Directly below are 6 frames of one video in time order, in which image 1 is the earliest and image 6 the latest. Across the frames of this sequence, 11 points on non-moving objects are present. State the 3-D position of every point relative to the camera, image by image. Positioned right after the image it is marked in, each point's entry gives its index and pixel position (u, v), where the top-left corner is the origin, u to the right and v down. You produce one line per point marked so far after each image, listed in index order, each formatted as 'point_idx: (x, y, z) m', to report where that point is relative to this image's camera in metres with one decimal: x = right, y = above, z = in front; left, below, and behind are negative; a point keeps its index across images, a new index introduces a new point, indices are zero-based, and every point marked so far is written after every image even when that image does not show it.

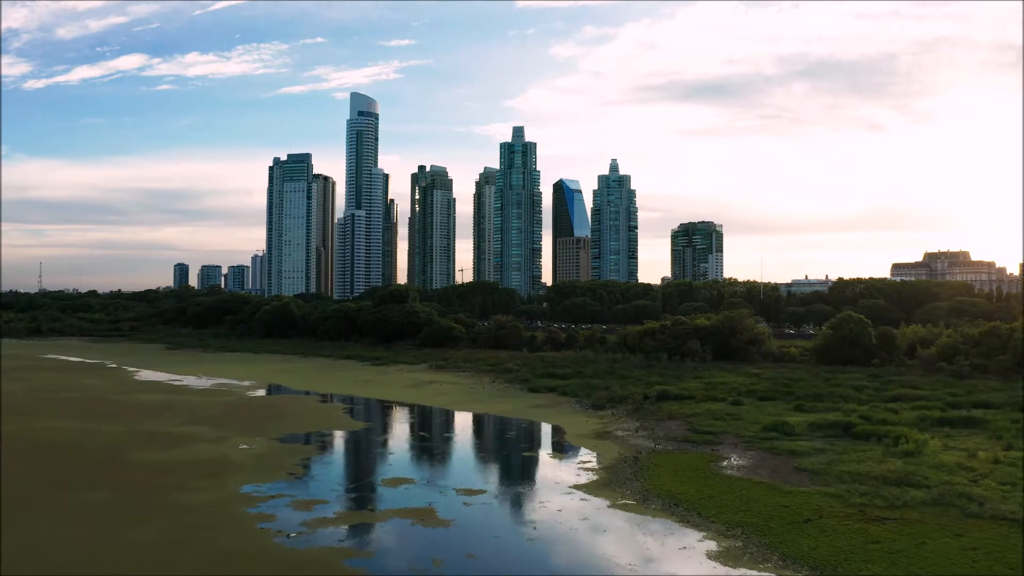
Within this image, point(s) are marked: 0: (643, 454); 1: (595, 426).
0: (+3.3, -4.2, +16.4) m
1: (+2.5, -4.2, +19.8) m
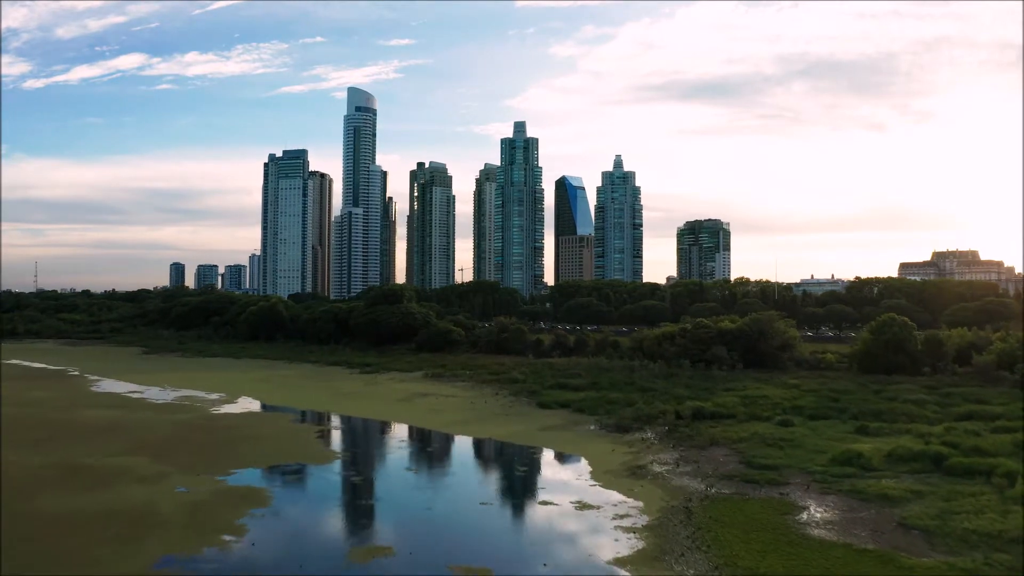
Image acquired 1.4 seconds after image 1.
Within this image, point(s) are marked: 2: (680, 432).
0: (+3.5, -4.1, +12.7) m
1: (+2.7, -4.1, +16.0) m
2: (+4.7, -4.1, +18.7) m
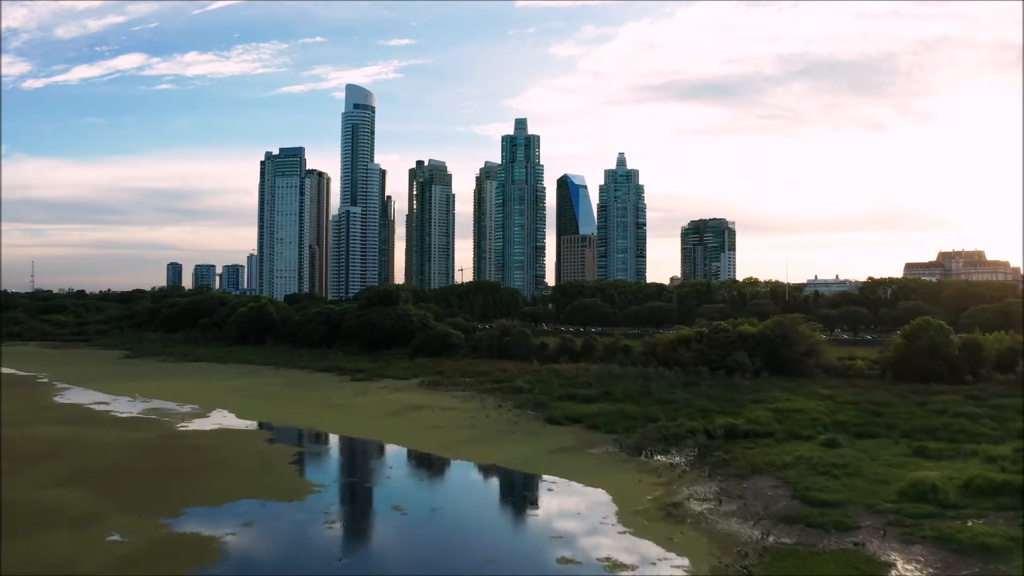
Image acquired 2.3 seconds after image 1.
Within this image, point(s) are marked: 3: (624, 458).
0: (+3.7, -4.1, +10.1) m
1: (+2.9, -4.2, +13.5) m
2: (+4.9, -4.1, +16.2) m
3: (+2.8, -4.2, +16.5) m
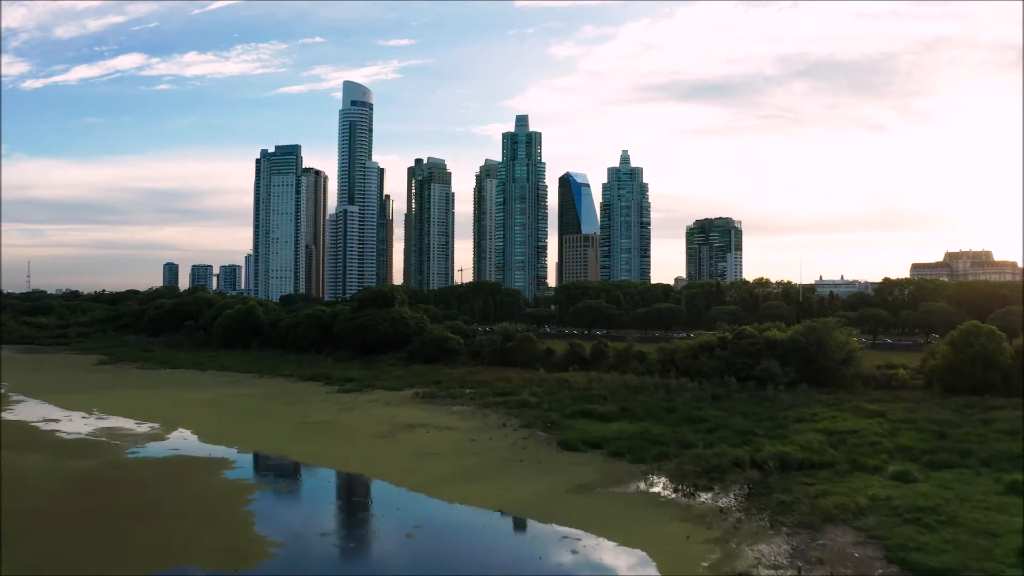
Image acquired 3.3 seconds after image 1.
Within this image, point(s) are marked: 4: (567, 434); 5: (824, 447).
0: (+3.9, -4.2, +7.1) m
1: (+3.1, -4.2, +10.5) m
2: (+5.1, -4.2, +13.2) m
3: (+3.0, -4.3, +13.5) m
4: (+1.6, -4.1, +18.7) m
5: (+8.0, -4.1, +17.1) m
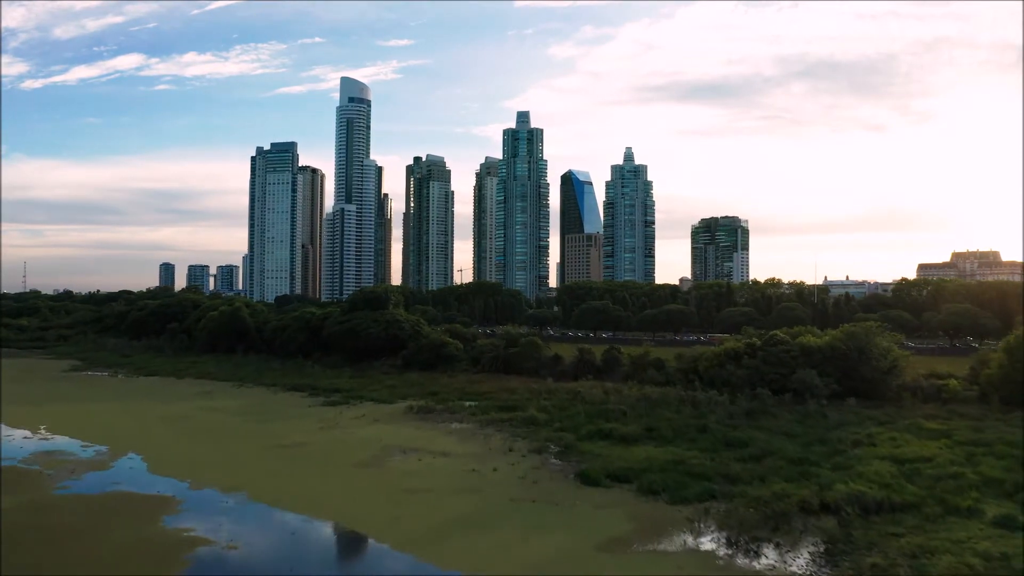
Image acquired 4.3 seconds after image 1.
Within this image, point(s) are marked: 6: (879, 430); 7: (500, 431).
0: (+4.1, -4.2, +4.1) m
1: (+3.3, -4.2, +7.5) m
2: (+5.3, -4.2, +10.2) m
3: (+3.2, -4.3, +10.5) m
4: (+1.8, -4.1, +15.7) m
5: (+8.2, -4.1, +14.1) m
6: (+10.7, -4.1, +19.4) m
7: (-0.4, -4.2, +19.4) m
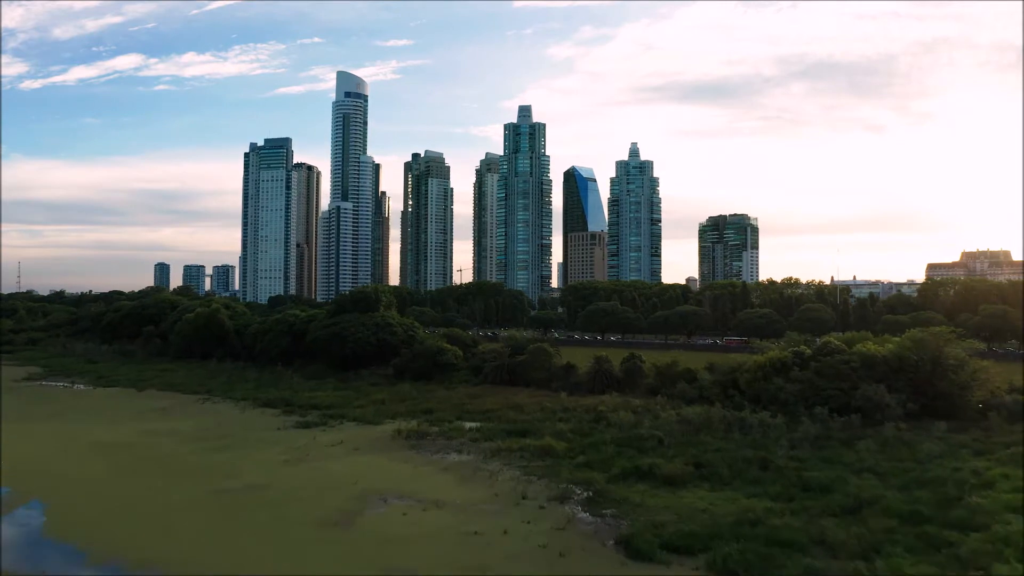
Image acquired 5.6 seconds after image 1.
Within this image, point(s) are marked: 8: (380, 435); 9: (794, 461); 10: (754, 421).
0: (+4.4, -4.2, +0.1) m
1: (+3.6, -4.2, +3.5) m
2: (+5.6, -4.2, +6.2) m
3: (+3.5, -4.2, +6.5) m
4: (+2.1, -4.1, +11.8) m
5: (+8.5, -4.0, +10.1) m
6: (+11.0, -4.1, +15.4) m
7: (-0.1, -4.2, +15.4) m
8: (-3.8, -4.2, +19.0) m
9: (+6.5, -4.0, +15.3) m
10: (+6.8, -3.7, +18.7) m
